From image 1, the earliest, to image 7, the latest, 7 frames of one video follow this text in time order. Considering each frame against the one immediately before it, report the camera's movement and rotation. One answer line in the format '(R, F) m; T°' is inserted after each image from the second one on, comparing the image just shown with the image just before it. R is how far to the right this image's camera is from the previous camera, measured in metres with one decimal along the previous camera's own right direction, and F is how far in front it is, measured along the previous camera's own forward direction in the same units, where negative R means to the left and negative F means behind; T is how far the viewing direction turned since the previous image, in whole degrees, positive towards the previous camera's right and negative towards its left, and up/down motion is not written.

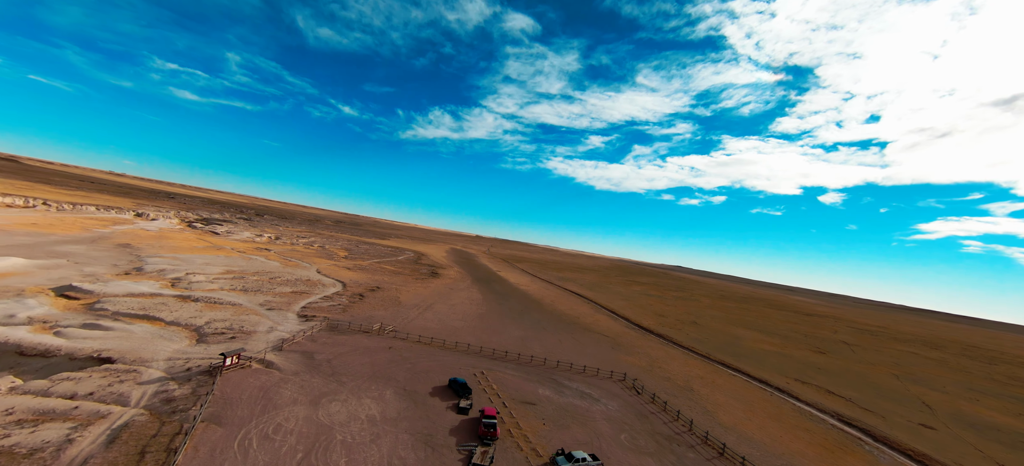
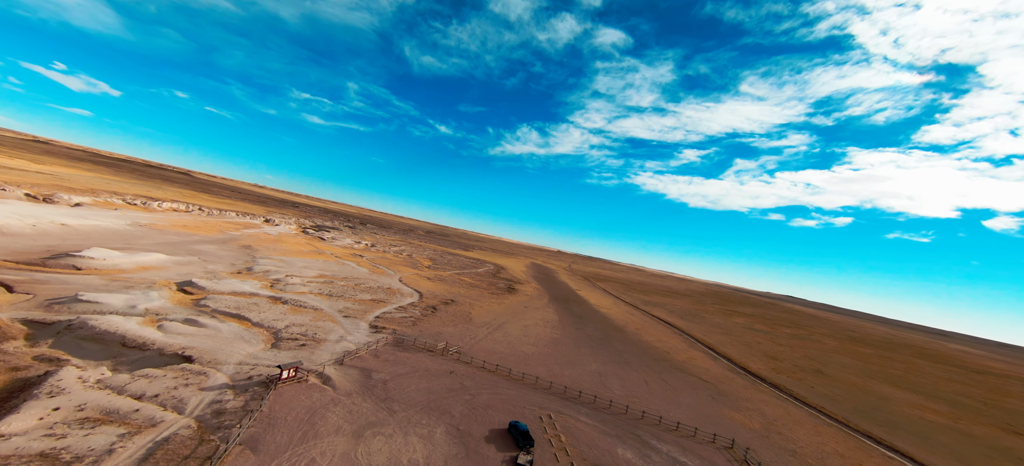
(0.0, +1.8) m; -14°
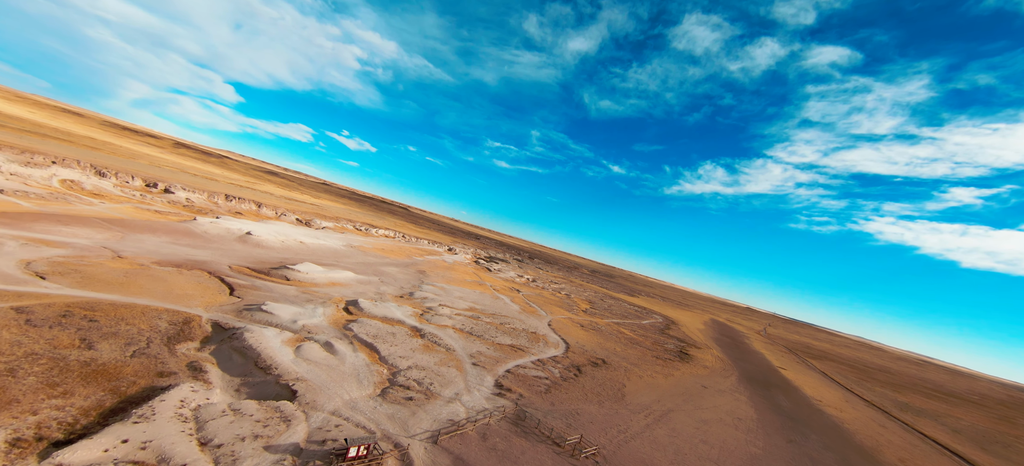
(-0.1, +3.6) m; -28°
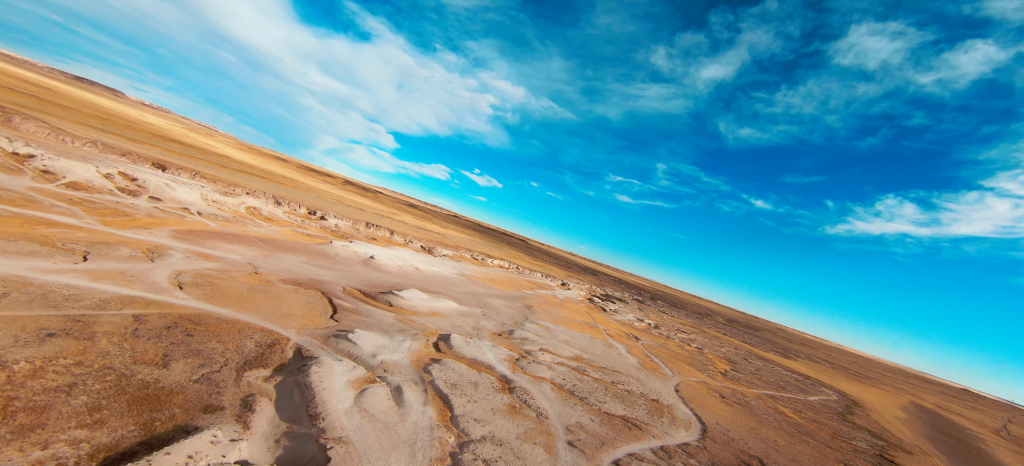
(+0.2, +2.9) m; -21°
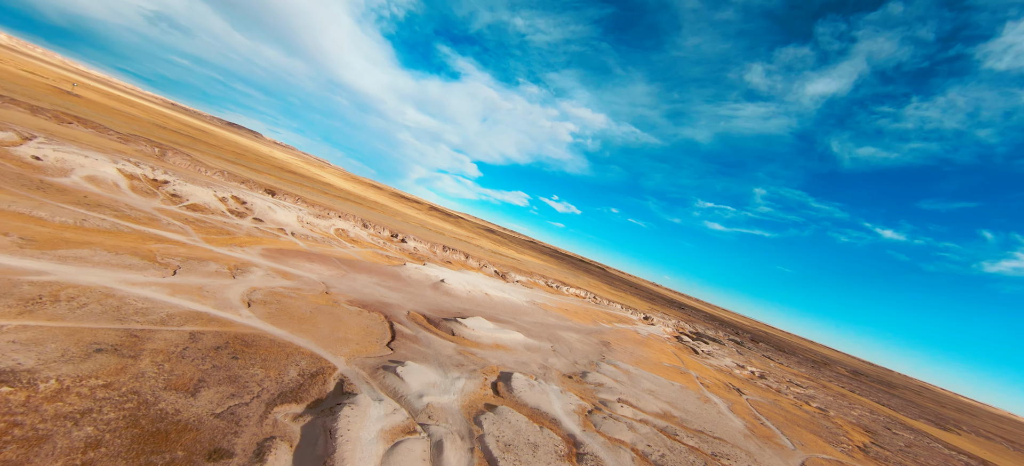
(0.0, +1.8) m; -12°
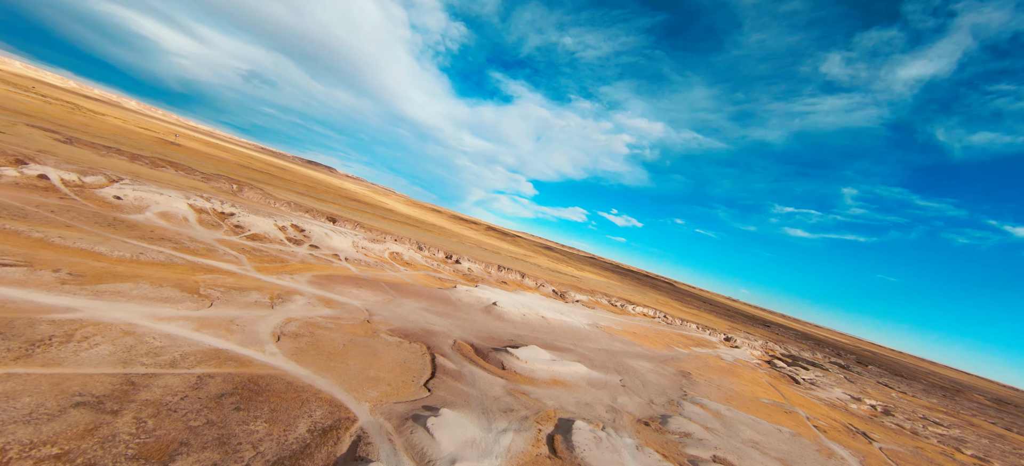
(0.0, +2.0) m; -8°
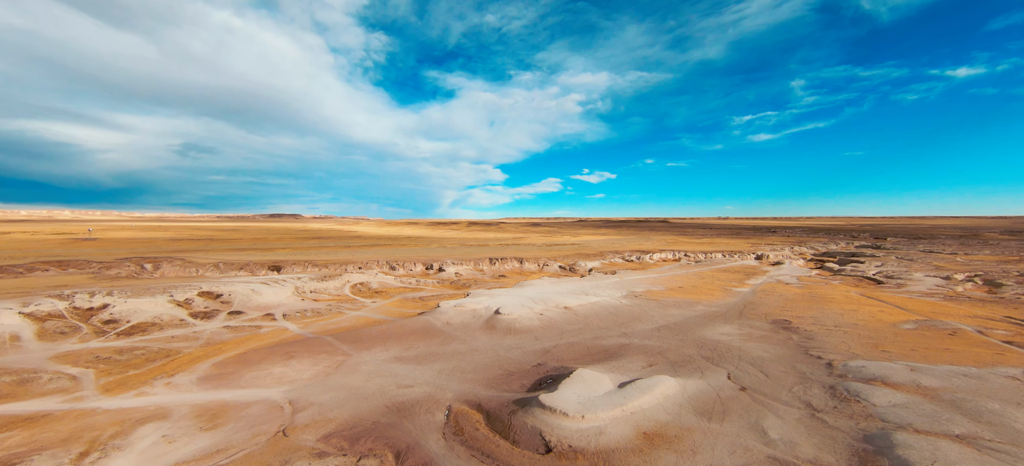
(+0.1, +6.3) m; +2°
